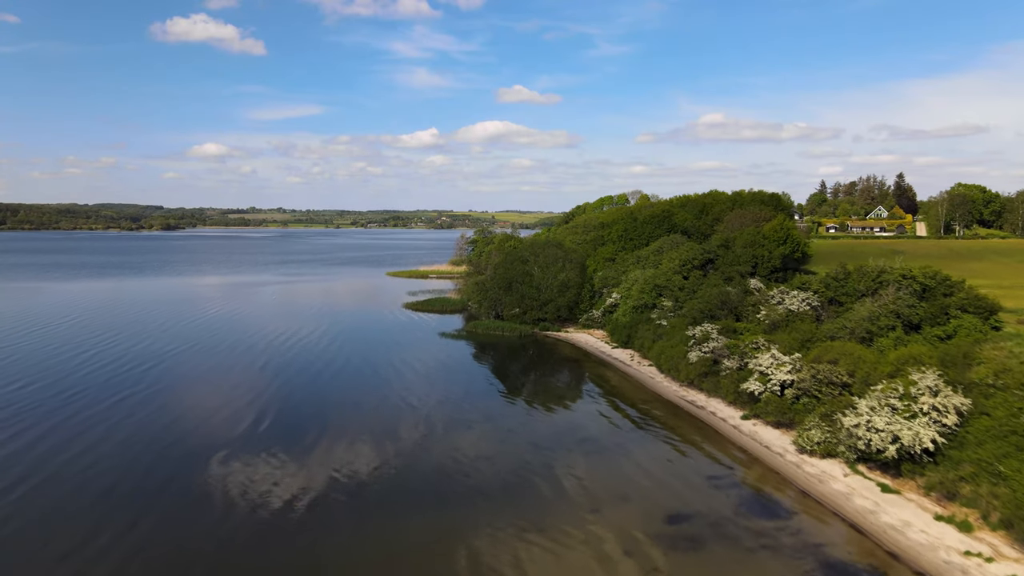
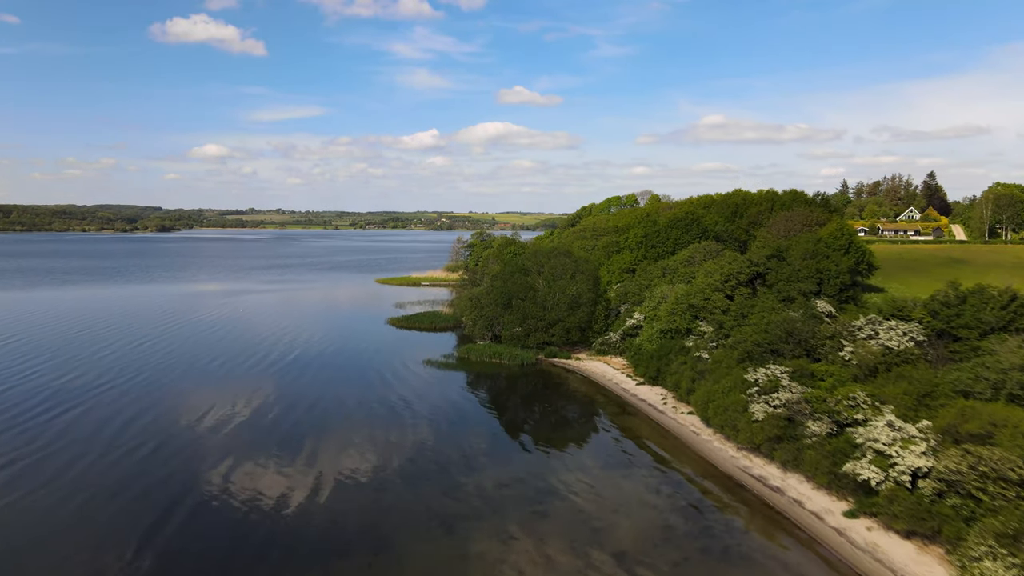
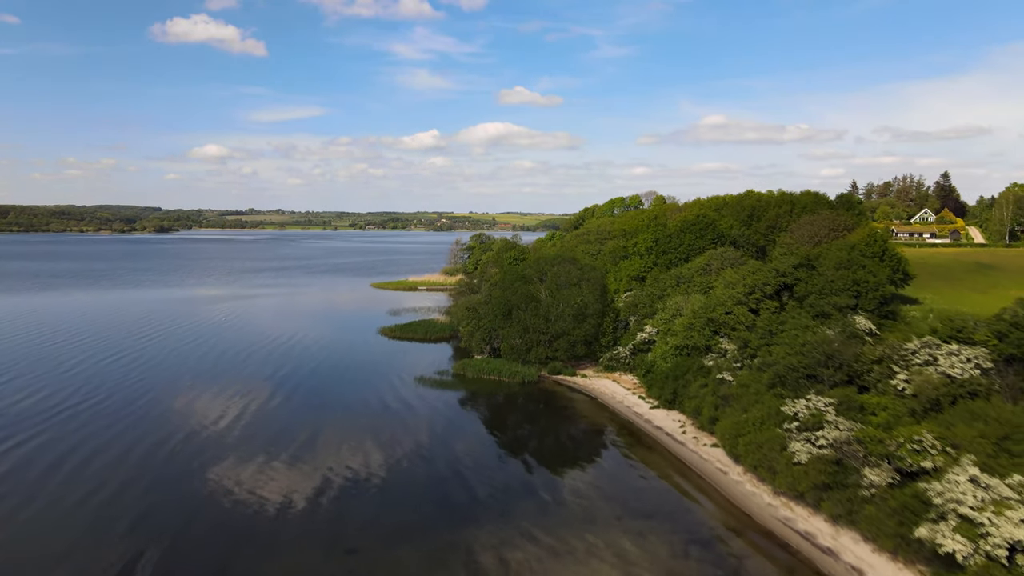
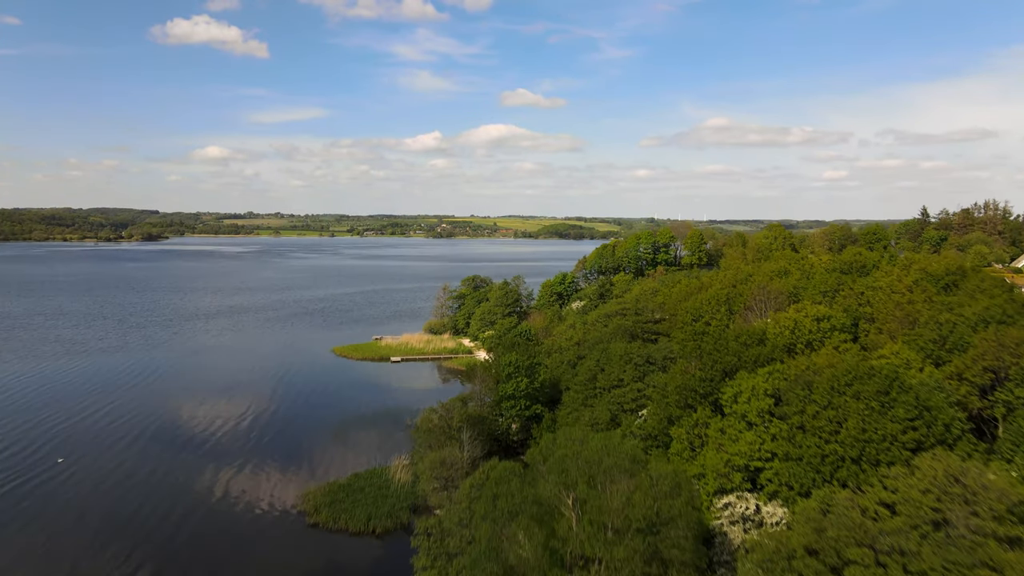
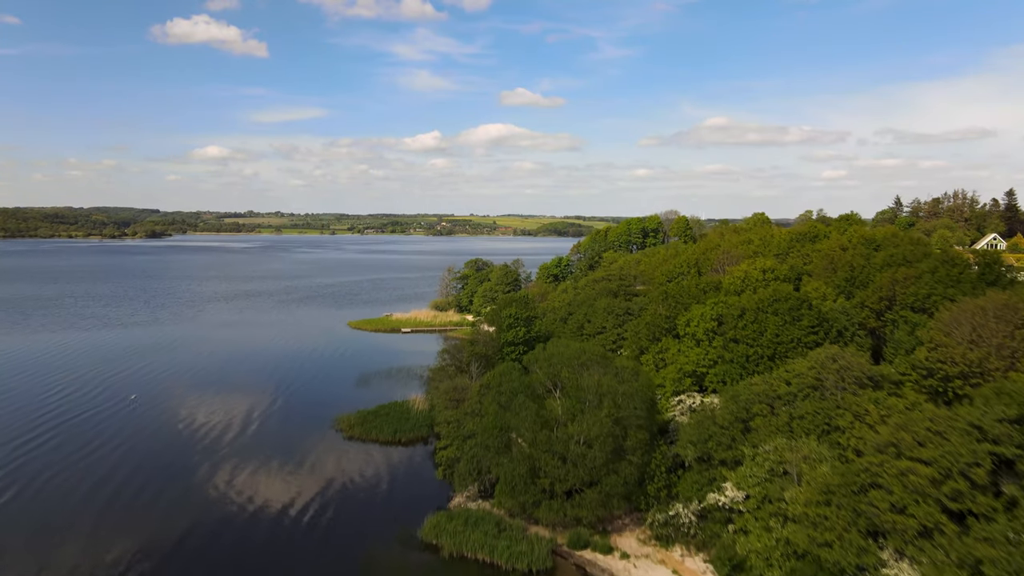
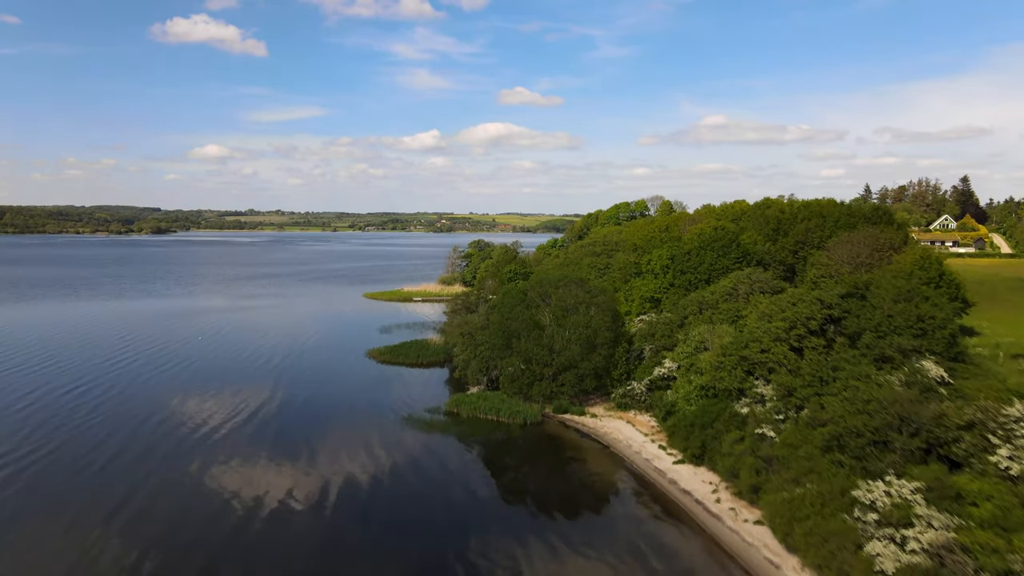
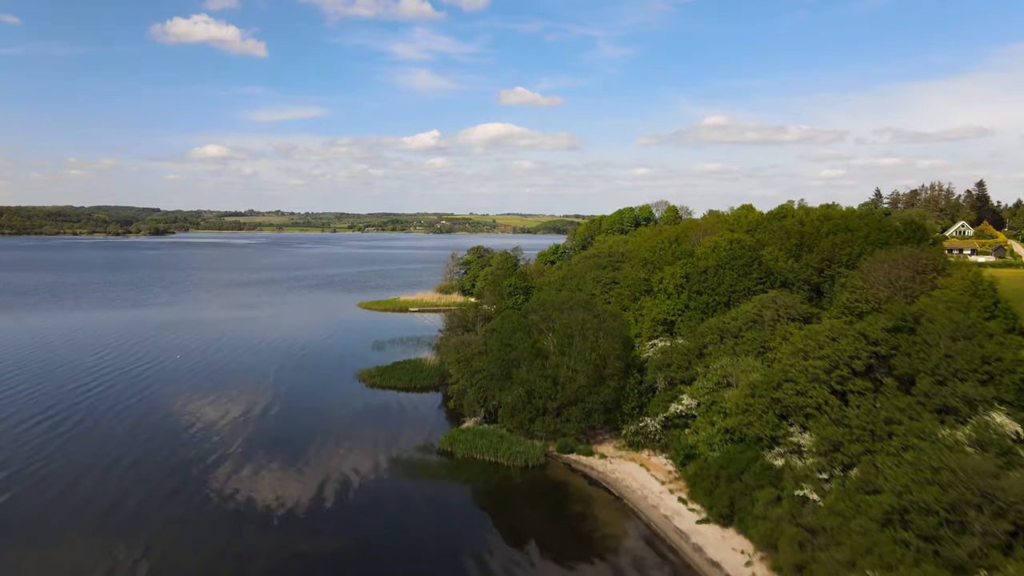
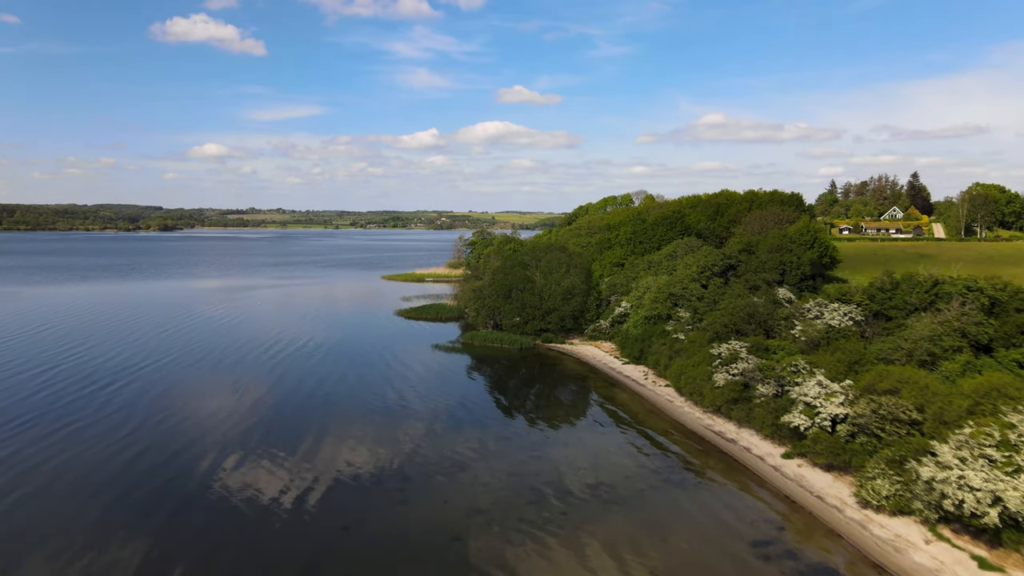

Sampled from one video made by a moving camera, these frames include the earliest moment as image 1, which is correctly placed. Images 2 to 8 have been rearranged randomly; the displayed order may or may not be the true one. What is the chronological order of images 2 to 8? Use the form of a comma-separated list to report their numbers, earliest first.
8, 2, 3, 6, 7, 5, 4
